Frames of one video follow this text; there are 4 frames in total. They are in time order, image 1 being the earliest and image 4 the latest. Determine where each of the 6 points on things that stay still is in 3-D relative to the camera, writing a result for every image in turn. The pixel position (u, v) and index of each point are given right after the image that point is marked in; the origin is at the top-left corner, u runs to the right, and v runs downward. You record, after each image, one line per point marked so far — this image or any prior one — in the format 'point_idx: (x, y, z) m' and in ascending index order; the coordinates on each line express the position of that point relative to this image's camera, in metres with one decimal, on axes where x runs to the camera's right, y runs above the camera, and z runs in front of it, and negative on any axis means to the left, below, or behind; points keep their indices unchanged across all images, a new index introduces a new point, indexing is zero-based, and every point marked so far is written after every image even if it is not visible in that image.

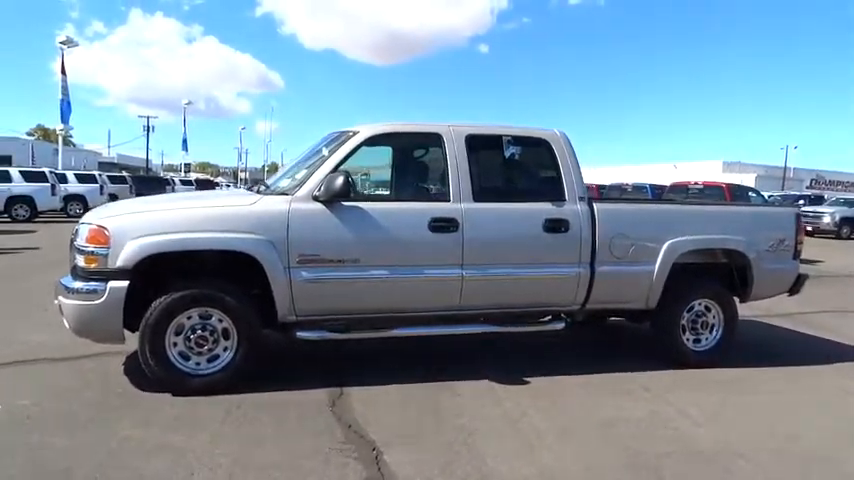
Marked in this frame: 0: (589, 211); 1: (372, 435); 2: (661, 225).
0: (+1.4, +0.2, +5.9) m
1: (-0.4, -1.2, +4.4) m
2: (+2.0, +0.1, +6.2) m
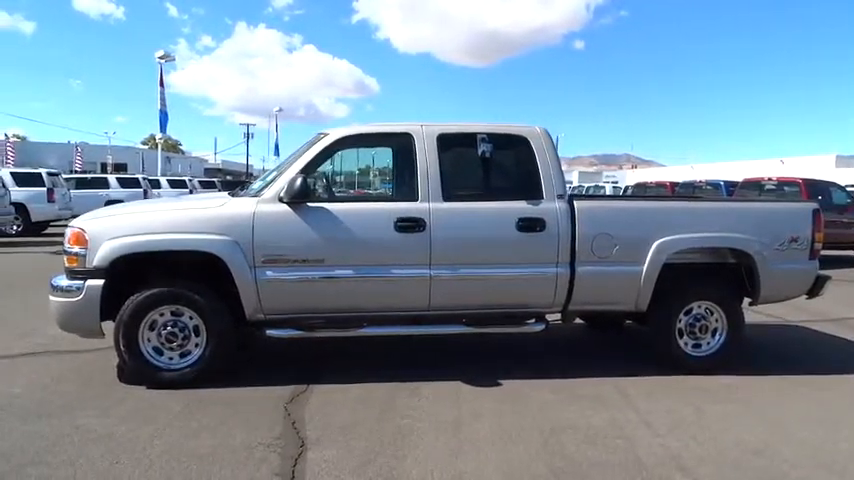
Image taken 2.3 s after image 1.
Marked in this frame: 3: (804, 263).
0: (+1.1, +0.3, +5.8) m
1: (-0.8, -1.2, +4.5) m
2: (+1.8, +0.1, +5.9) m
3: (+3.3, -0.2, +6.2) m
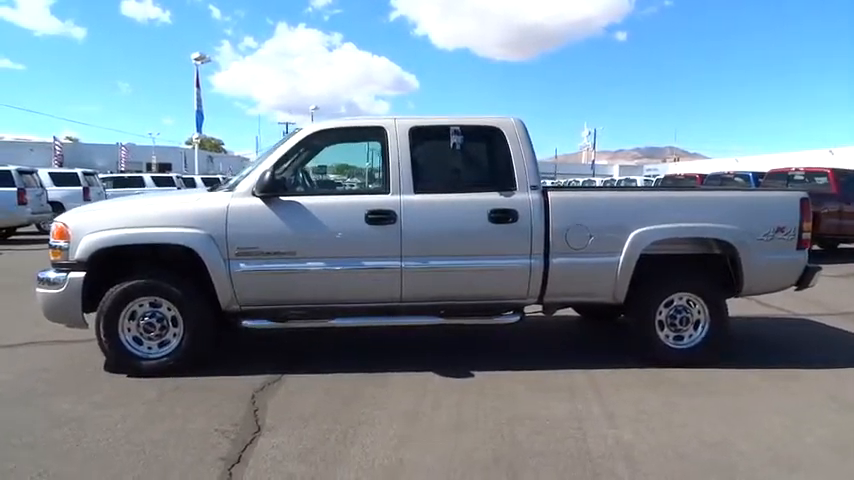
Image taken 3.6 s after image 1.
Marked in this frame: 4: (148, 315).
0: (+0.9, +0.3, +5.7) m
1: (-1.0, -1.2, +4.6) m
2: (+1.6, +0.2, +5.8) m
3: (+3.1, -0.1, +6.1) m
4: (-2.2, -0.6, +5.6) m
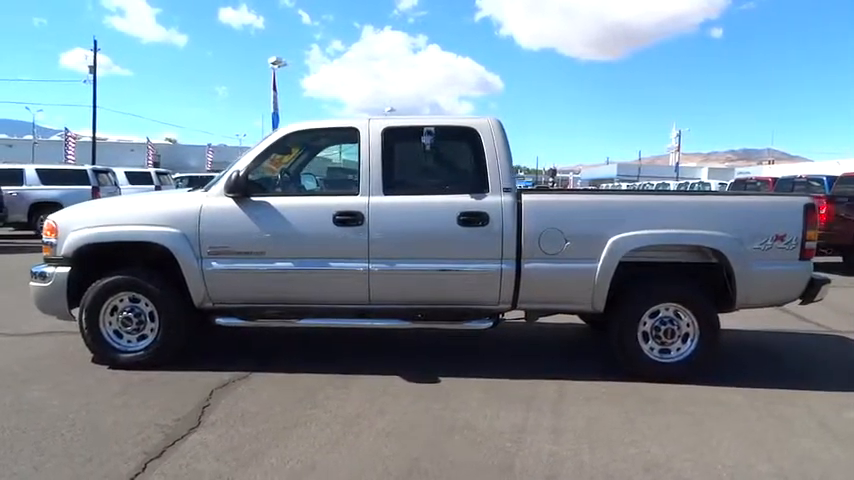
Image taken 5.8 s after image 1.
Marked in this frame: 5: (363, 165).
0: (+0.7, +0.3, +5.6) m
1: (-1.4, -1.2, +4.7) m
2: (+1.4, +0.2, +5.5) m
3: (+2.9, -0.2, +5.6) m
4: (-2.4, -0.6, +5.8) m
5: (-0.5, +0.6, +5.7) m
